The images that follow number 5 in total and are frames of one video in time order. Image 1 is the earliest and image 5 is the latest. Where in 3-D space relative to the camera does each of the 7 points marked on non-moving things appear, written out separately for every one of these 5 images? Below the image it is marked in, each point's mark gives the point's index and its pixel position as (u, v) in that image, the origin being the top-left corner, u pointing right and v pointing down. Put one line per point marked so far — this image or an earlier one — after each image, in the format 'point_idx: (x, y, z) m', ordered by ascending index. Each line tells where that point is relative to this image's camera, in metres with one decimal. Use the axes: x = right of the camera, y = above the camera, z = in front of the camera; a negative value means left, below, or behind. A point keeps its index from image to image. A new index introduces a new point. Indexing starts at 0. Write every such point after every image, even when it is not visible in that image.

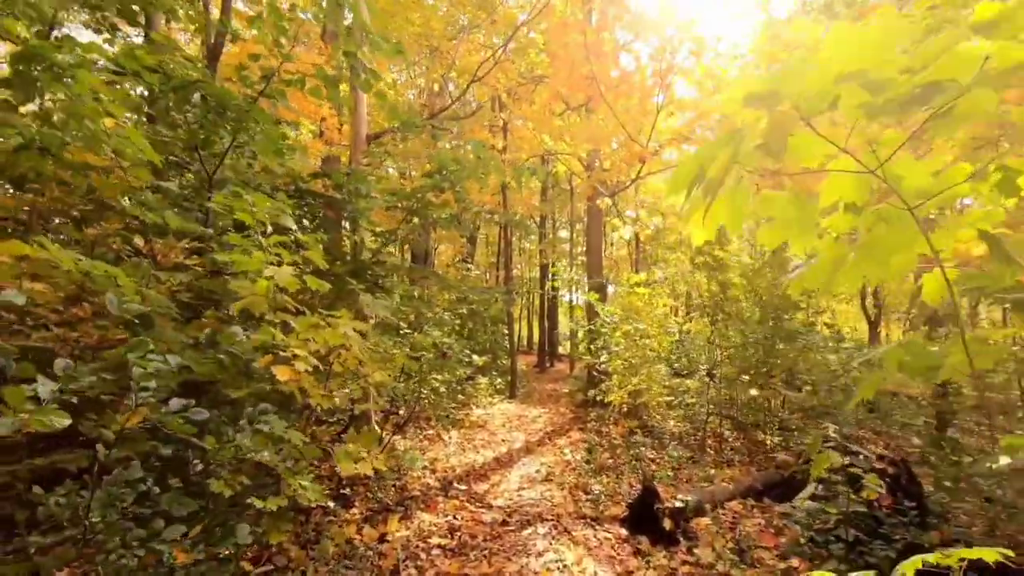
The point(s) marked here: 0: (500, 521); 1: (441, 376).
0: (-0.1, -1.8, +4.1) m
1: (-0.8, -1.0, +5.9) m
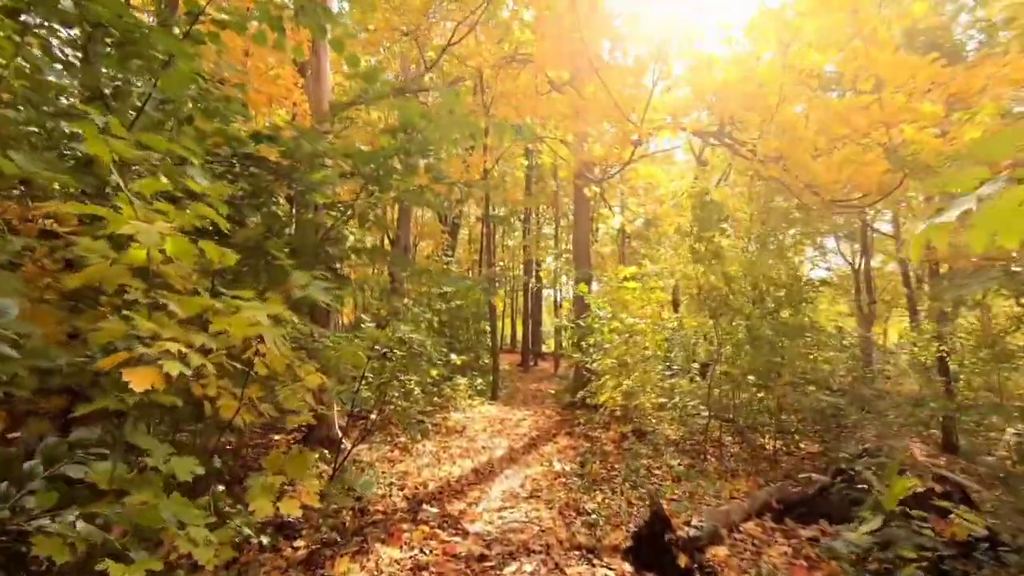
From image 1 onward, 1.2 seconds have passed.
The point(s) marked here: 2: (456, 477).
0: (-0.2, -1.7, +3.4) m
1: (-1.0, -0.9, +5.2) m
2: (-0.5, -1.7, +4.9) m
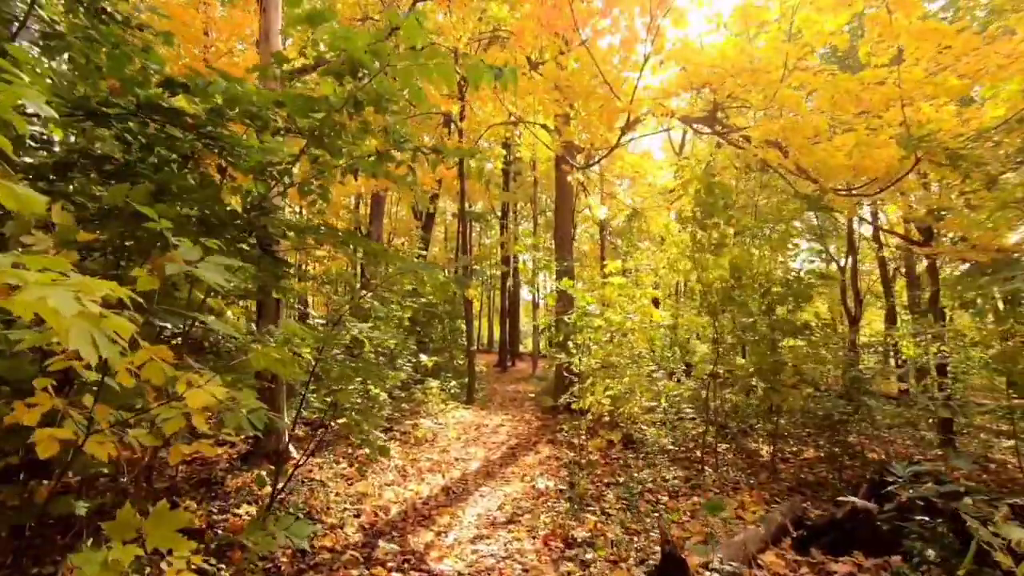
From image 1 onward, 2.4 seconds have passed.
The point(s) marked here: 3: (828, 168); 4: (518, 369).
0: (-0.3, -1.6, +2.8) m
1: (-1.2, -0.8, +4.6) m
2: (-0.7, -1.7, +4.2) m
3: (+3.2, +1.2, +5.3) m
4: (+0.2, -2.6, +17.4) m
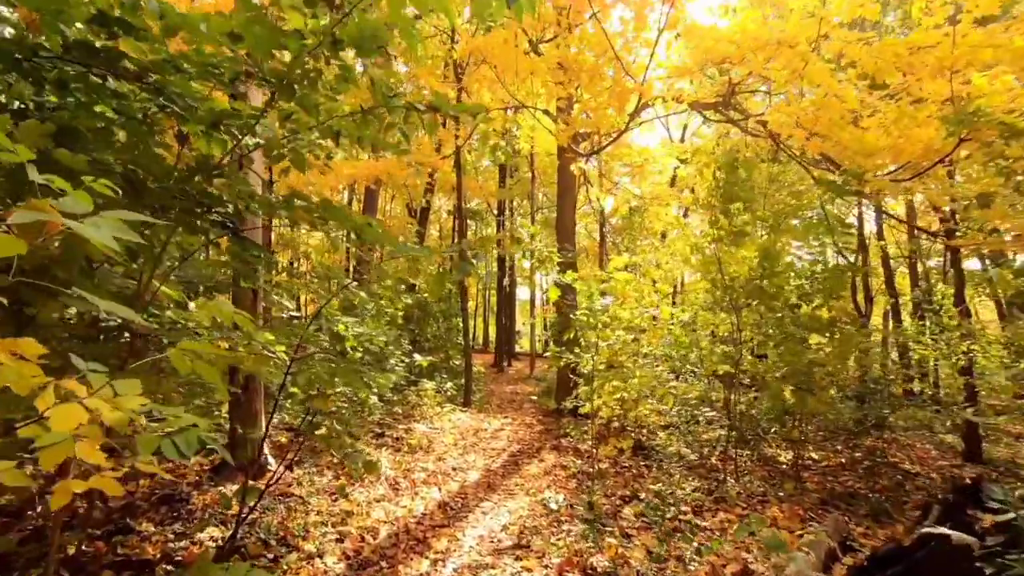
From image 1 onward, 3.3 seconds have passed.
0: (-0.3, -1.6, +2.3) m
1: (-1.1, -0.7, +4.1) m
2: (-0.7, -1.6, +3.7) m
3: (+3.2, +1.3, +4.9) m
4: (+0.1, -2.6, +16.9) m
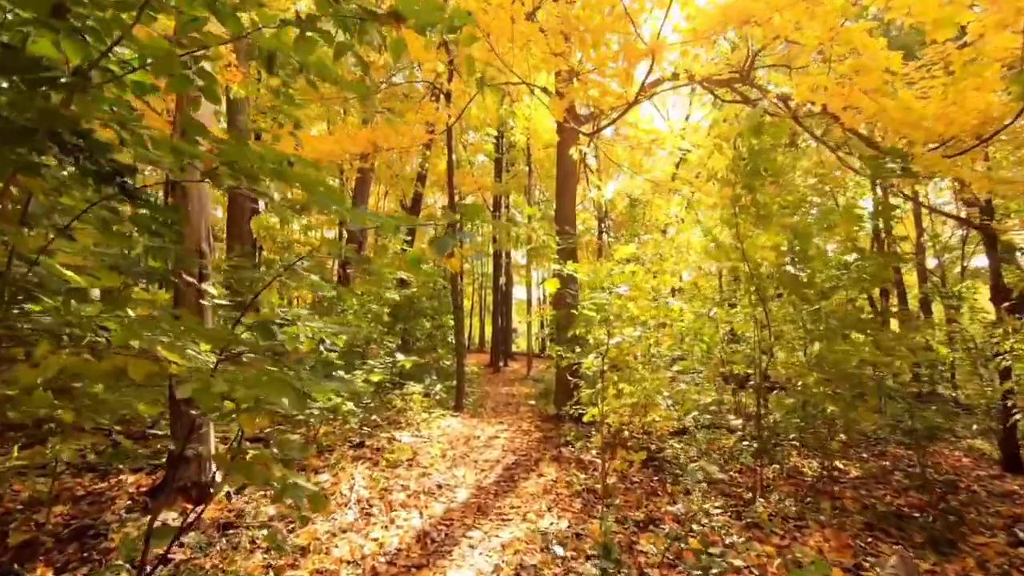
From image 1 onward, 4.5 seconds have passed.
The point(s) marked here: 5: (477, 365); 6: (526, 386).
0: (-0.3, -1.5, +1.7) m
1: (-1.2, -0.7, +3.4) m
2: (-0.7, -1.5, +3.1) m
3: (+3.2, +1.3, +4.3) m
4: (0.0, -2.5, +16.2) m
5: (-1.1, -2.4, +16.9) m
6: (+0.4, -2.2, +12.3) m
